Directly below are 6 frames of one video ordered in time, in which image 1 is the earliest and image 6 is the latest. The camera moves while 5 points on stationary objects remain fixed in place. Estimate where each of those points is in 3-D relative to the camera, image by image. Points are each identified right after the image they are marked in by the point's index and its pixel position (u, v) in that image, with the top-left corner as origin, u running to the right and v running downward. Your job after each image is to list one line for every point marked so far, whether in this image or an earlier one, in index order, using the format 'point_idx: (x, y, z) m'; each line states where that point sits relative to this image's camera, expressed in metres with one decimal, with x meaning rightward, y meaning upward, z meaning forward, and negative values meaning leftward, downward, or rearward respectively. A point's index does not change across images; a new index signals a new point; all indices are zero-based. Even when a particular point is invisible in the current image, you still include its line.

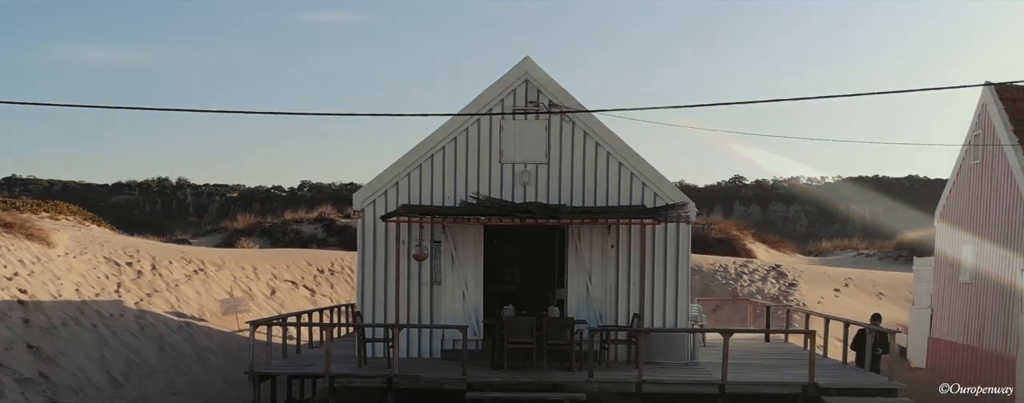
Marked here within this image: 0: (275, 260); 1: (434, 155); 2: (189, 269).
0: (-4.4, -1.1, +15.4) m
1: (-0.9, +0.5, +8.8) m
2: (-5.3, -1.1, +13.6) m
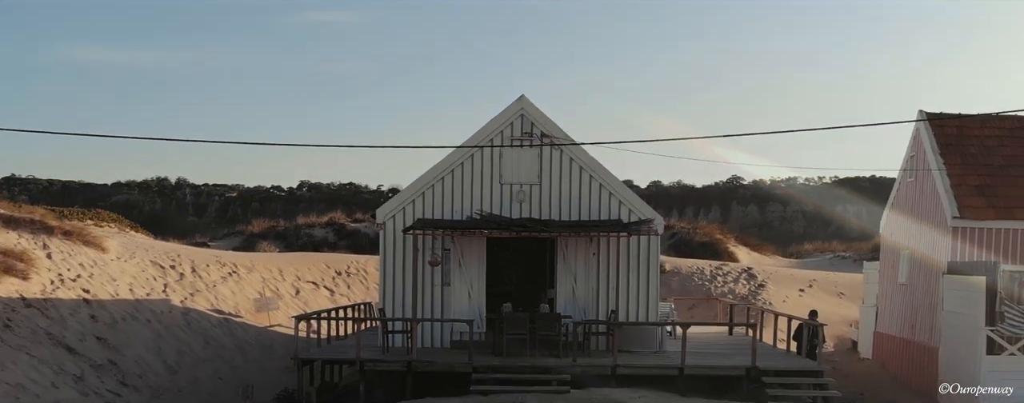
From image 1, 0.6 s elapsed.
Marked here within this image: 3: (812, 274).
0: (-4.5, -1.3, +17.1) m
1: (-0.9, +0.3, +10.5) m
2: (-5.4, -1.3, +15.2) m
3: (+6.5, -1.6, +17.9) m
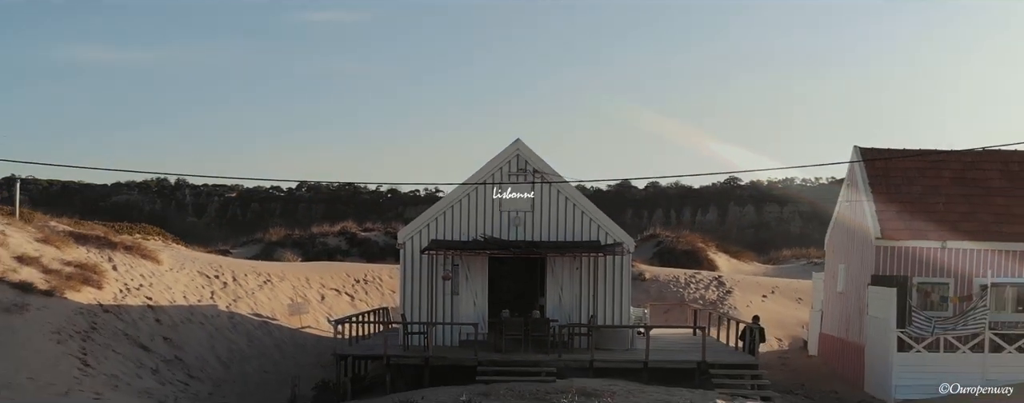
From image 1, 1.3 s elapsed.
0: (-4.5, -1.7, +19.3) m
1: (-0.9, -0.1, +12.8) m
2: (-5.4, -1.7, +17.5) m
3: (+6.5, -2.0, +20.1) m
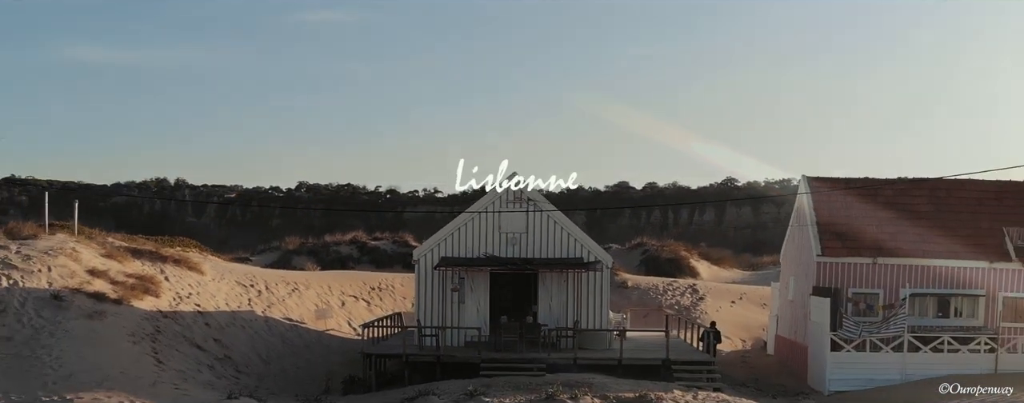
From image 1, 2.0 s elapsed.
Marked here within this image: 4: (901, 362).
0: (-4.6, -2.1, +21.7) m
1: (-1.0, -0.5, +15.2) m
2: (-5.5, -2.1, +19.9) m
3: (+6.4, -2.4, +22.6) m
4: (+6.9, -2.8, +14.5) m
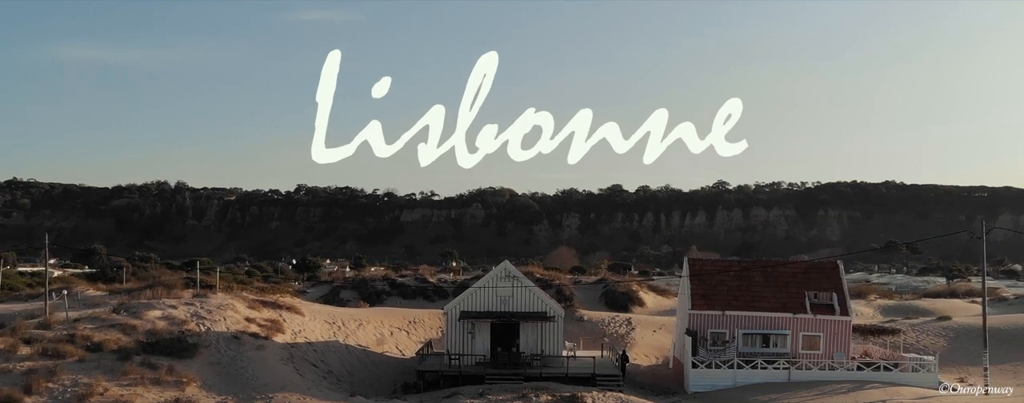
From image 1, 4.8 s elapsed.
0: (-4.8, -4.5, +31.8) m
1: (-1.2, -2.9, +25.3) m
2: (-5.7, -4.5, +30.0) m
3: (+6.1, -4.8, +32.7) m
4: (+6.7, -5.2, +24.7) m
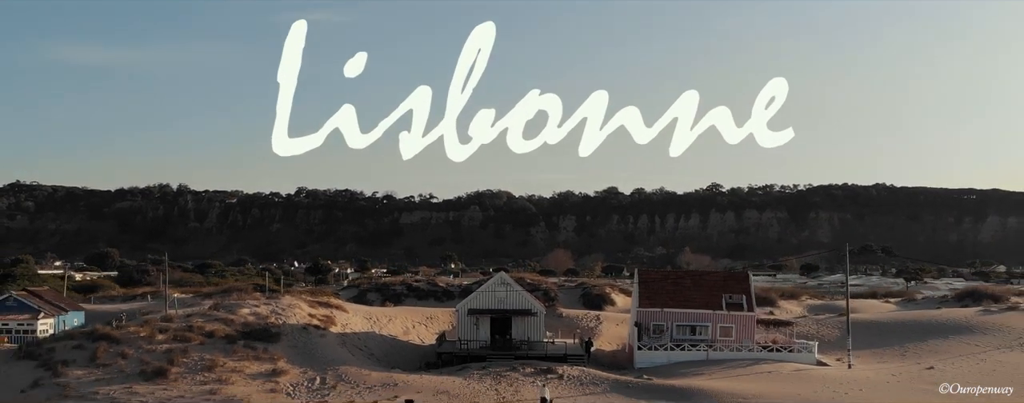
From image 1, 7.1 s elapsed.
0: (-5.1, -5.7, +41.0) m
1: (-1.5, -4.0, +34.5) m
2: (-6.0, -5.6, +39.2) m
3: (+5.8, -5.9, +41.9) m
4: (+6.4, -6.4, +33.9) m
